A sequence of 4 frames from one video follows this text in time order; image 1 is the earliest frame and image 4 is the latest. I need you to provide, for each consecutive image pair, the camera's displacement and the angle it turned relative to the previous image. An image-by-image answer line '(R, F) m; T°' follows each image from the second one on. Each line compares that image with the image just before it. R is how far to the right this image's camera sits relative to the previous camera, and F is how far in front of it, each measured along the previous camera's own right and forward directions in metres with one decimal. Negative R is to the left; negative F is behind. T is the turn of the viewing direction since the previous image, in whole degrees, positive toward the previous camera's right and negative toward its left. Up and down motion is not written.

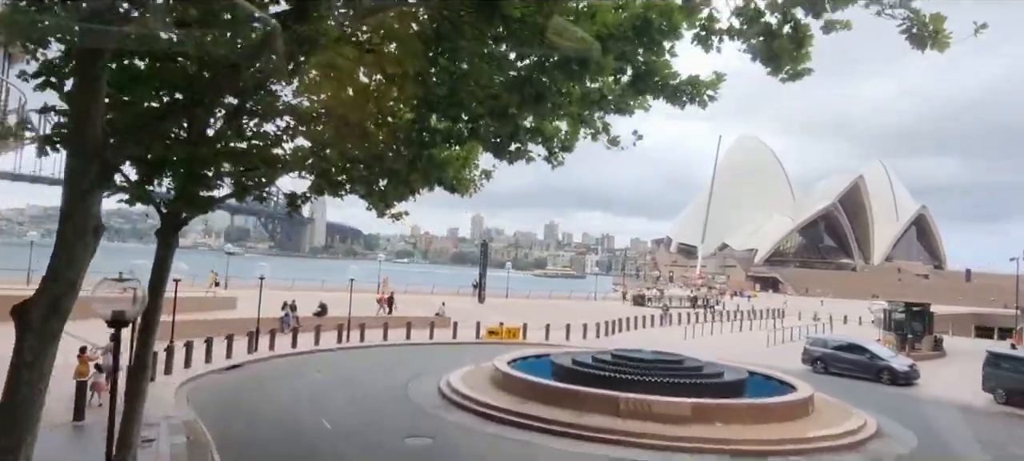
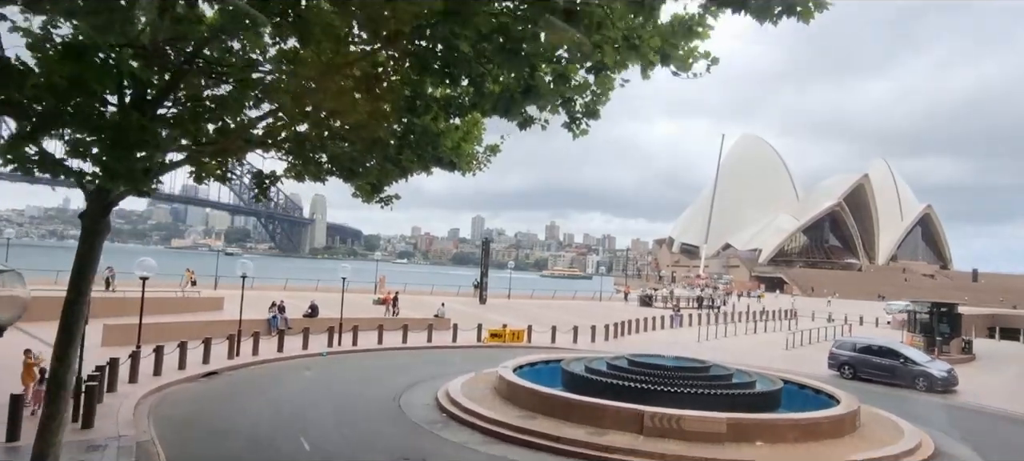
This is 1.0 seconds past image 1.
(-0.1, +1.6) m; 0°
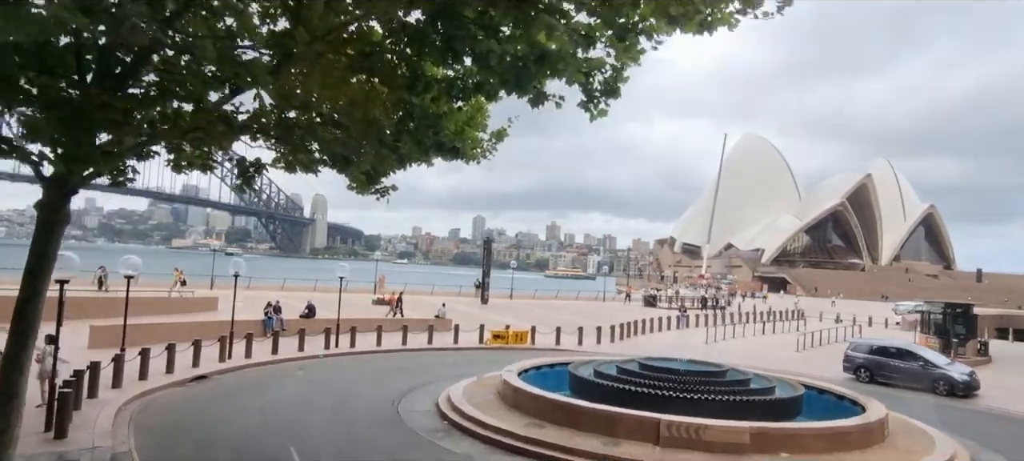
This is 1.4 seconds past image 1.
(-0.1, +0.8) m; 0°
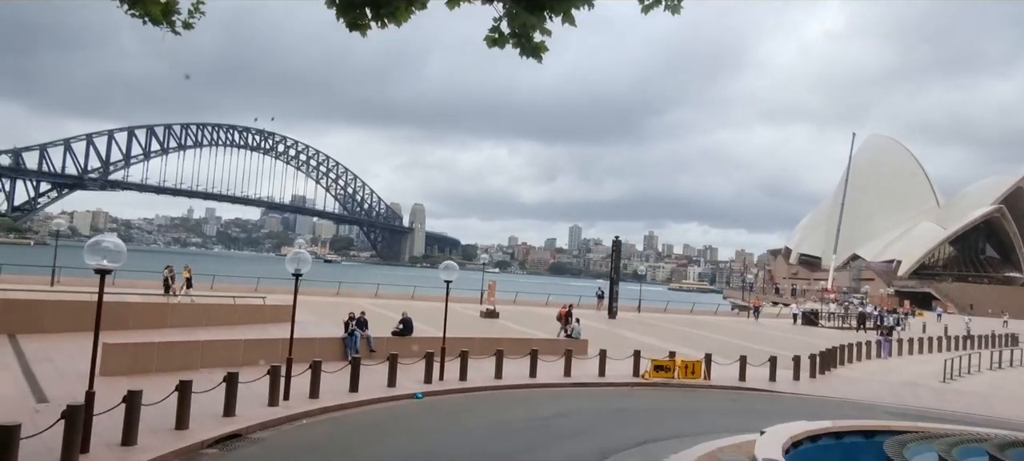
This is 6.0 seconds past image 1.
(-1.6, +6.2) m; -7°
